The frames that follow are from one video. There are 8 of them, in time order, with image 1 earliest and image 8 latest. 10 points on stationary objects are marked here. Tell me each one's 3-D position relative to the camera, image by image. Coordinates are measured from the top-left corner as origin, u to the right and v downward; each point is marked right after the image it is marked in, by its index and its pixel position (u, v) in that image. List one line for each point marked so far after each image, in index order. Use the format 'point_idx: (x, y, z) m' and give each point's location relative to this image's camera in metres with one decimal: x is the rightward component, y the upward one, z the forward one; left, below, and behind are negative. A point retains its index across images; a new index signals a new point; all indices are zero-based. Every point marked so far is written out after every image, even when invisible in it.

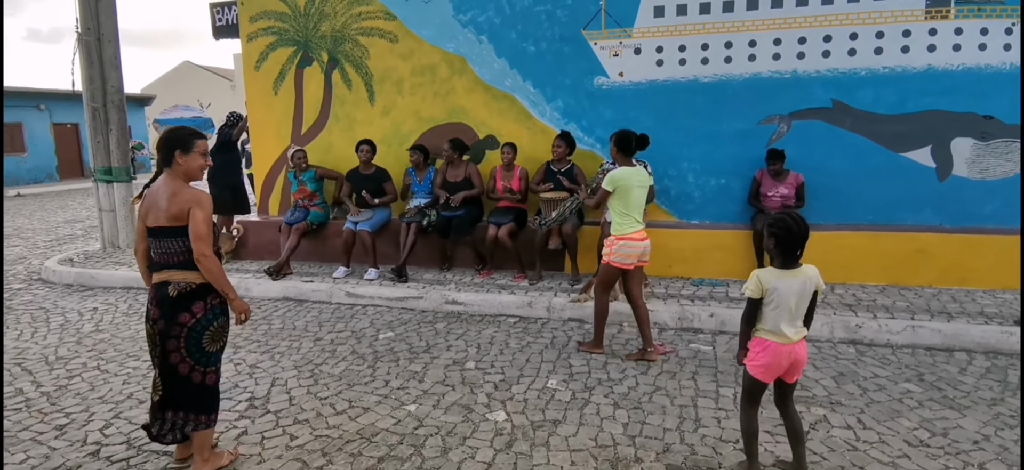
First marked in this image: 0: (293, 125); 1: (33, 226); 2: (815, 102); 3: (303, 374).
0: (-2.8, +1.4, +7.6) m
1: (-10.4, +0.2, +12.8) m
2: (+3.1, +1.4, +6.1) m
3: (-1.6, -1.1, +4.5) m
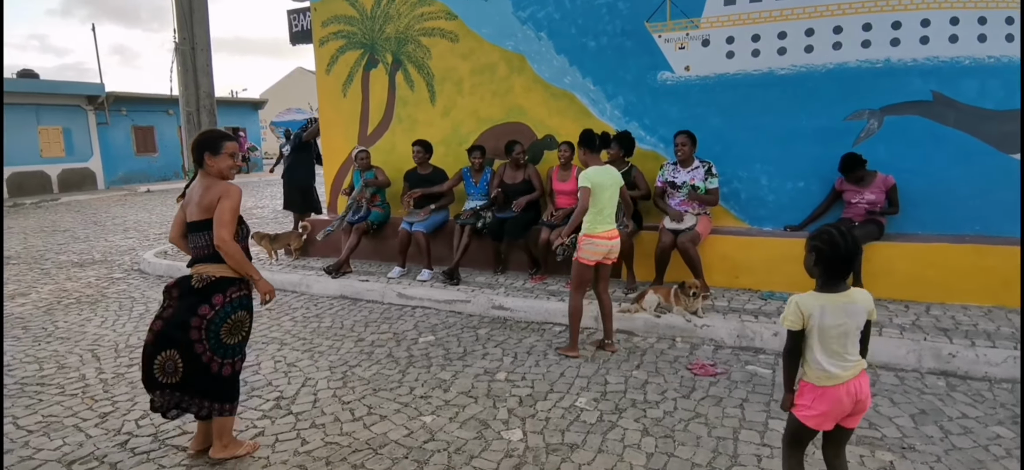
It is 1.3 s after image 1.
0: (-2.0, +1.4, +7.8) m
1: (-8.7, +0.4, +14.2) m
2: (+3.6, +1.3, +5.4) m
3: (-1.3, -1.1, +4.5) m
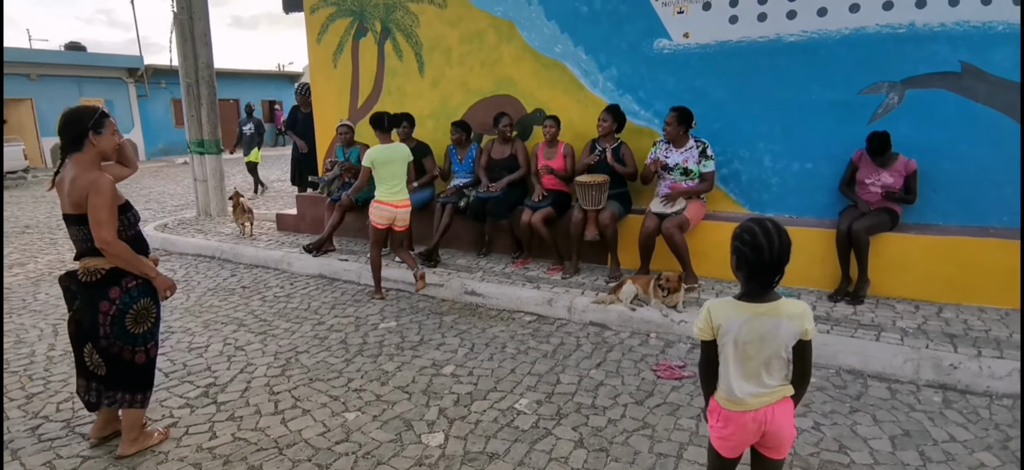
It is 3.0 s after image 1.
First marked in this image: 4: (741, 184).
0: (-2.0, +1.7, +7.5) m
1: (-8.2, +1.1, +14.4) m
2: (+3.3, +1.3, +4.7) m
3: (-1.7, -0.9, +4.3) m
4: (+2.1, +0.5, +5.5) m
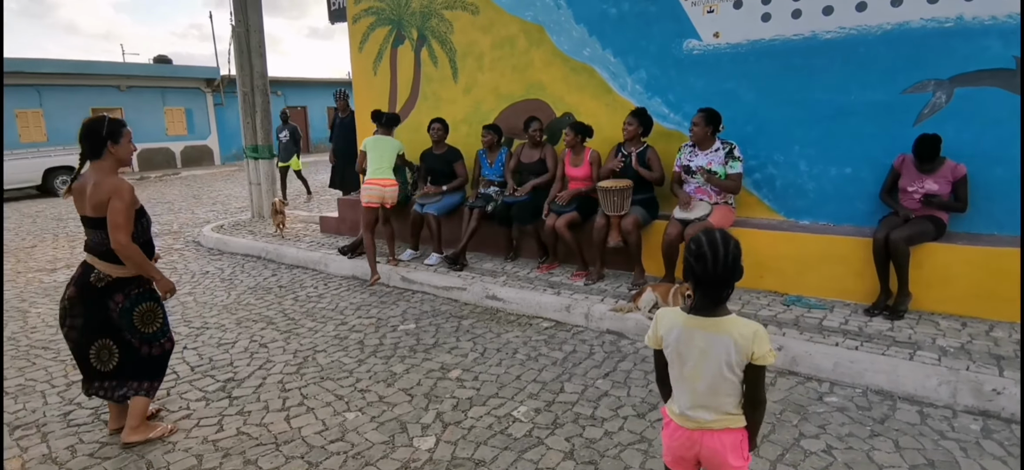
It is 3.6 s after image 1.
0: (-1.6, +1.7, +7.7) m
1: (-7.0, +1.1, +15.2) m
2: (+3.4, +1.3, +4.3) m
3: (-1.6, -0.9, +4.4) m
4: (+2.3, +0.4, +5.2) m
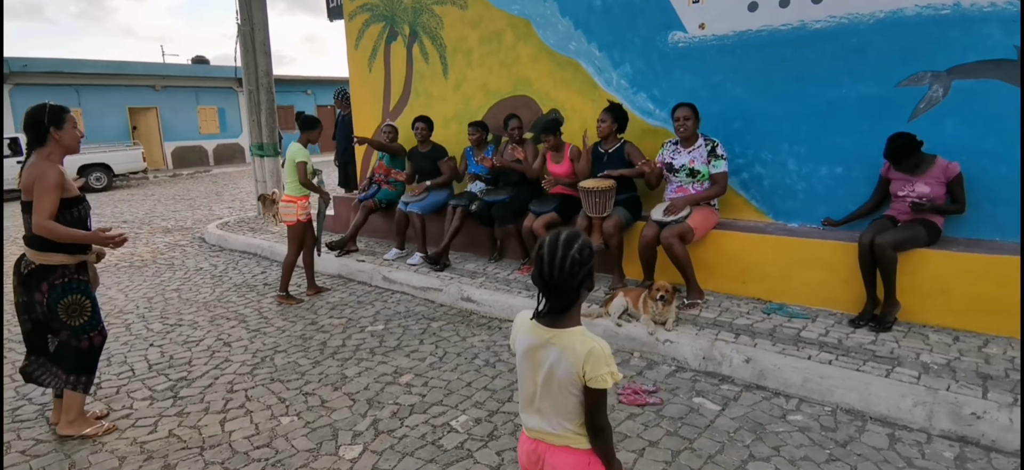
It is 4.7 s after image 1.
0: (-1.6, +1.7, +7.6) m
1: (-6.6, +1.2, +15.4) m
2: (+3.2, +1.2, +3.9) m
3: (-1.9, -0.9, +4.4) m
4: (+2.1, +0.4, +4.9) m
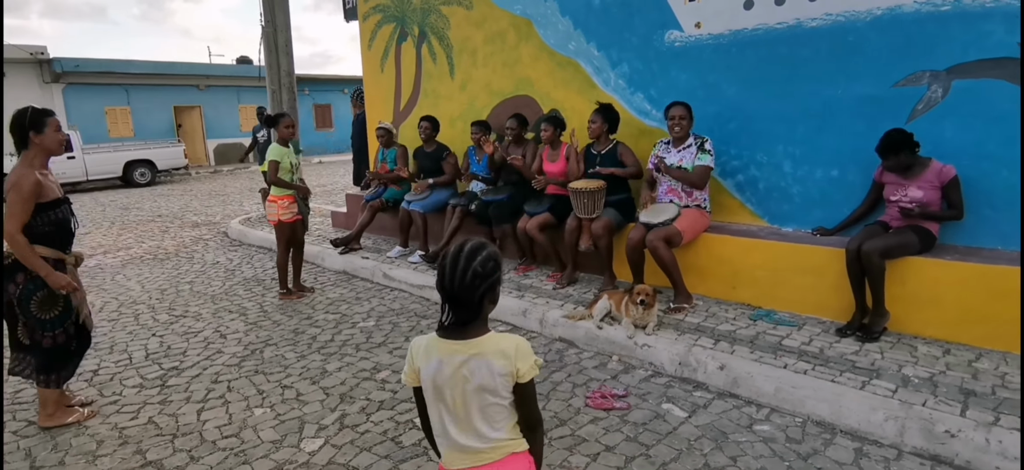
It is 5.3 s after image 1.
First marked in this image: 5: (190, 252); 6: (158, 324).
0: (-1.5, +1.7, +7.7) m
1: (-5.9, +1.3, +15.9) m
2: (+3.0, +1.2, +3.7) m
3: (-2.1, -0.9, +4.5) m
4: (+2.0, +0.3, +4.8) m
5: (-4.5, -0.2, +8.2) m
6: (-3.1, -0.8, +5.2) m
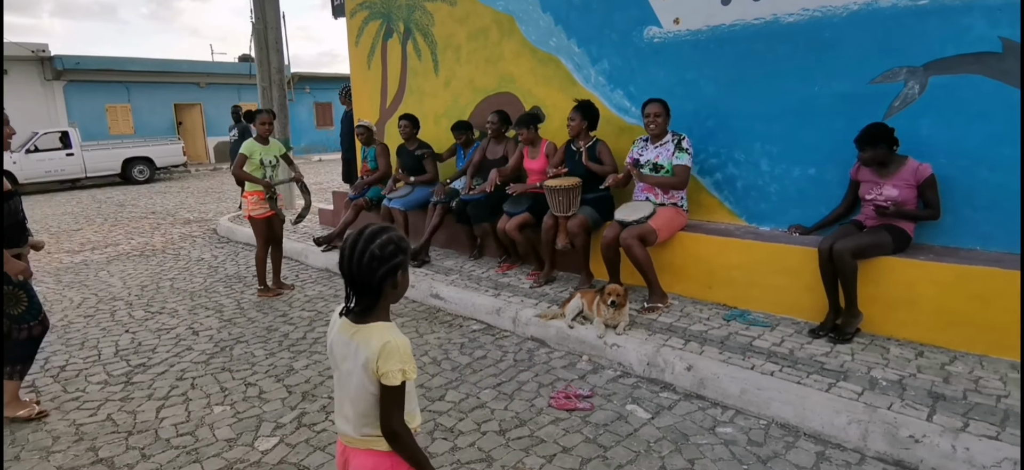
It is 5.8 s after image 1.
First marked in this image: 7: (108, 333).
0: (-1.7, +1.8, +7.7) m
1: (-6.0, +1.3, +15.9) m
2: (+2.8, +1.2, +3.6) m
3: (-2.3, -0.9, +4.5) m
4: (+1.8, +0.4, +4.7) m
5: (-4.6, -0.2, +8.2) m
6: (-3.3, -0.7, +5.2) m
7: (-3.3, -0.8, +4.9) m
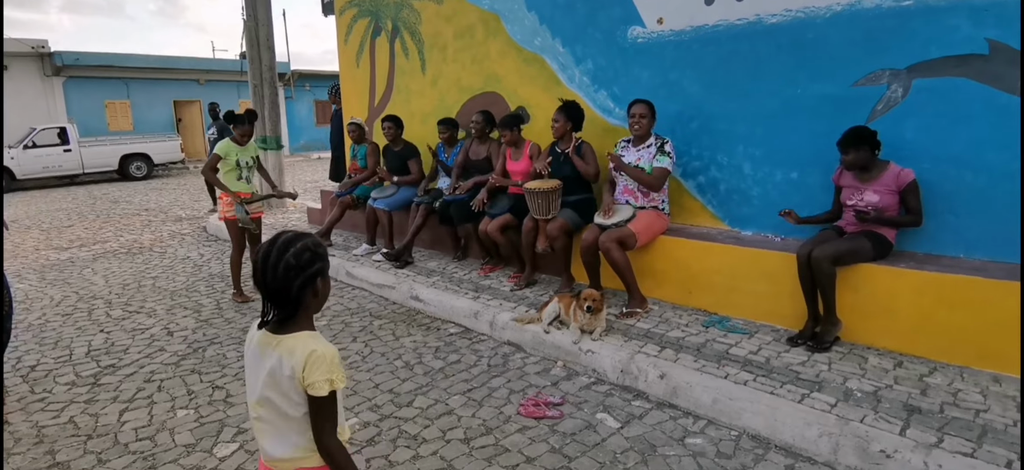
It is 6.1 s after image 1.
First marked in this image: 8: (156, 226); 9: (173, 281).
0: (-1.8, +1.8, +7.6) m
1: (-6.1, +1.4, +15.8) m
2: (+2.6, +1.1, +3.5) m
3: (-2.4, -0.9, +4.4) m
4: (+1.6, +0.3, +4.6) m
5: (-4.8, -0.2, +8.2) m
6: (-3.5, -0.7, +5.1) m
7: (-3.5, -0.8, +4.8) m
8: (-5.9, +0.2, +9.9) m
9: (-3.6, -0.5, +6.4) m
